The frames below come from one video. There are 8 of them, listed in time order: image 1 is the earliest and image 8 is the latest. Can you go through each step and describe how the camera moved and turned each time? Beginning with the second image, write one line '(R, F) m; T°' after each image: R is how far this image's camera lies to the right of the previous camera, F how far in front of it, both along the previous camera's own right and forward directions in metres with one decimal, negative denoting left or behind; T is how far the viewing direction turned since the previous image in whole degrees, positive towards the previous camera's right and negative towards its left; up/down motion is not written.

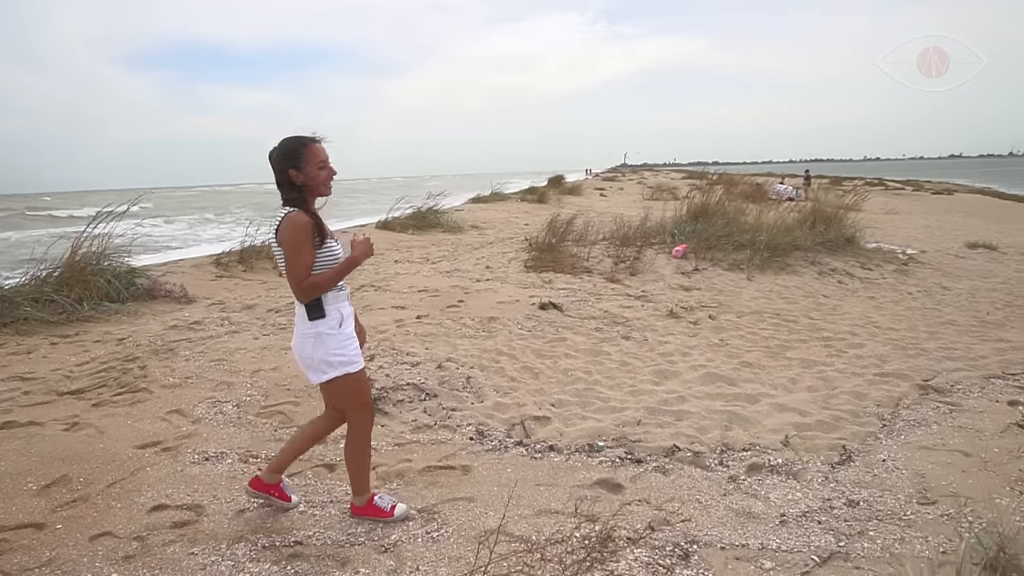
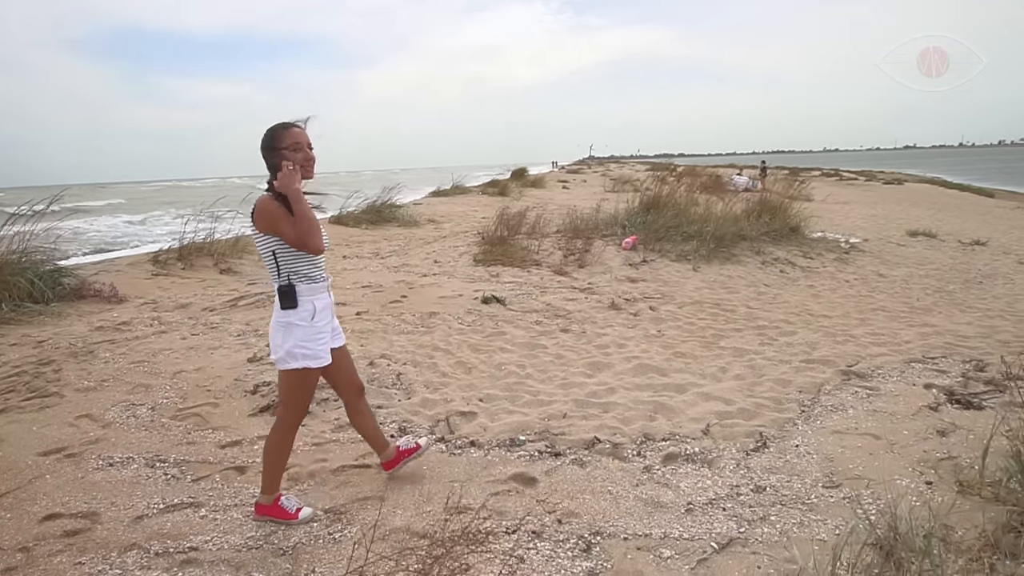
(+0.3, 0.0) m; +3°
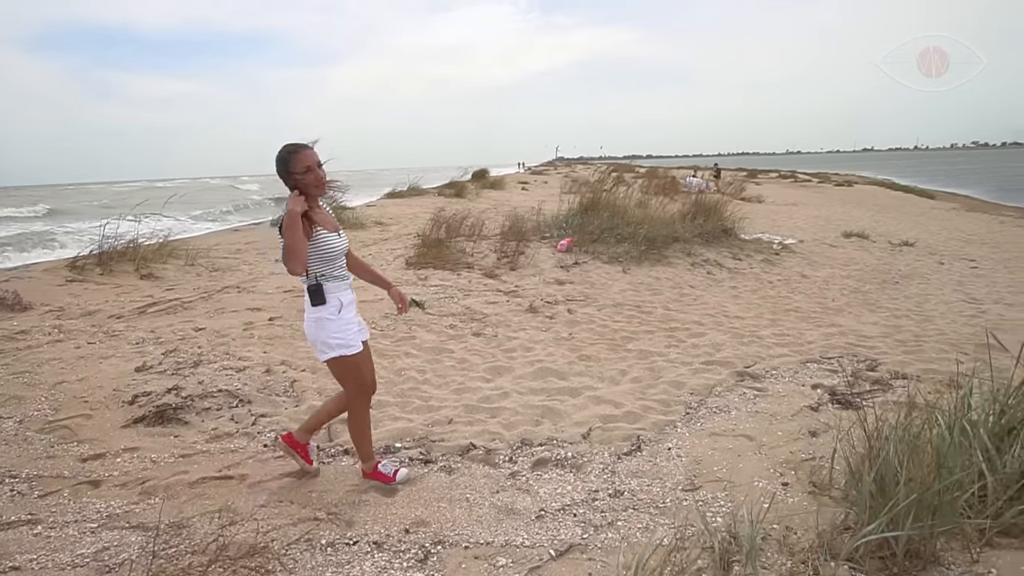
(+0.6, 0.0) m; +3°
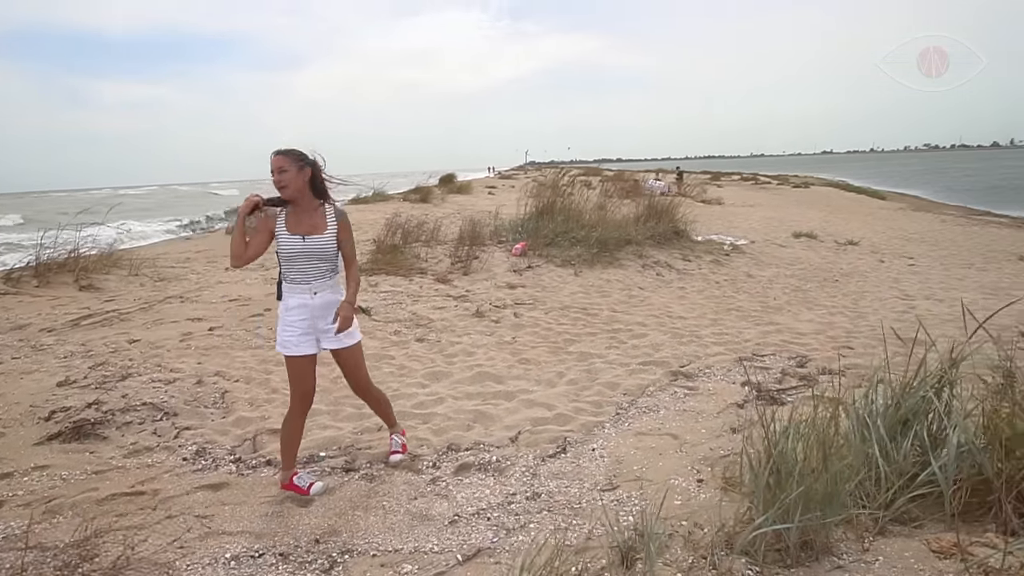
(+0.3, 0.0) m; +3°
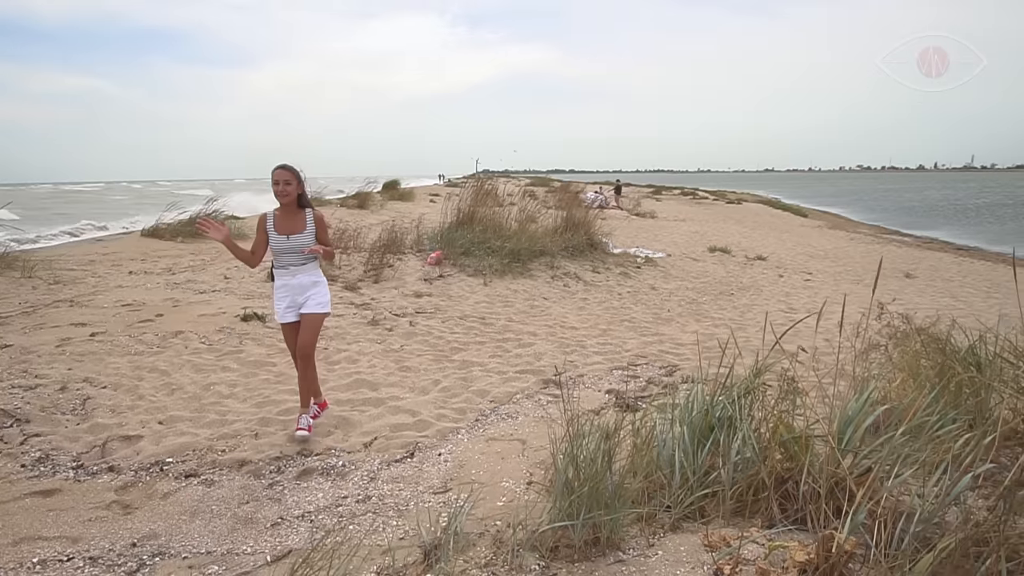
(+0.6, -0.2) m; +4°
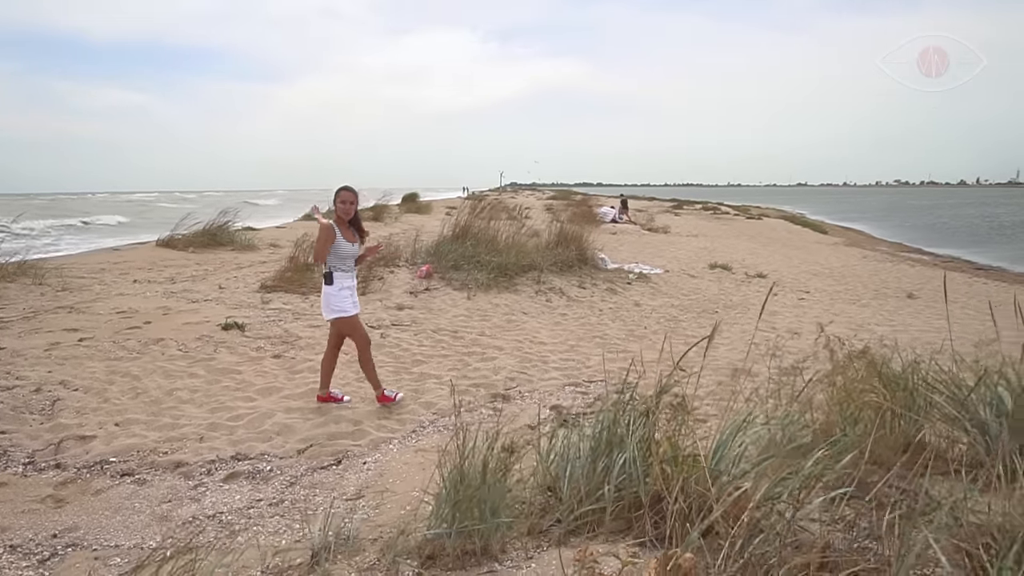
(+0.7, -0.1) m; -3°
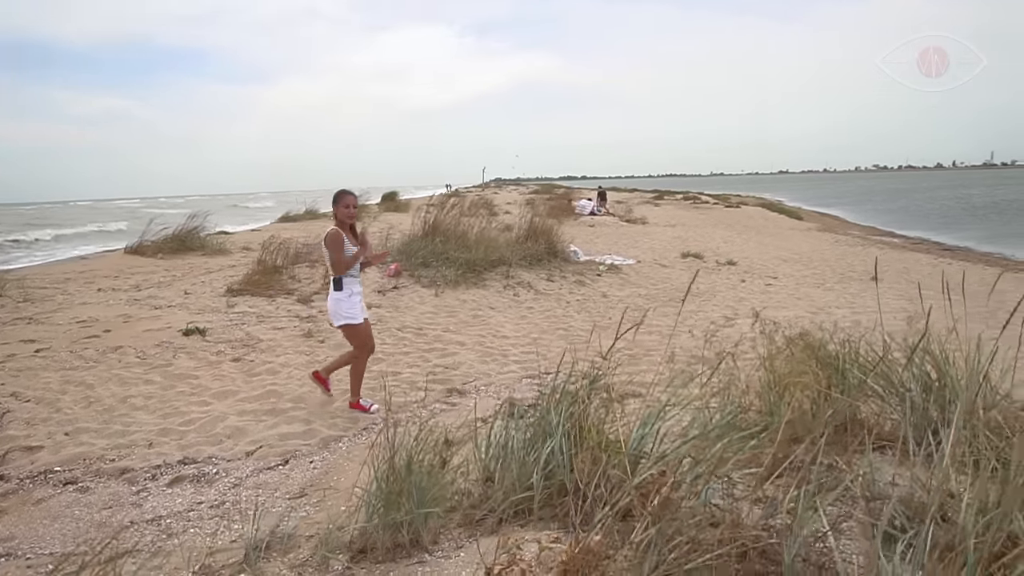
(+0.3, 0.0) m; +1°
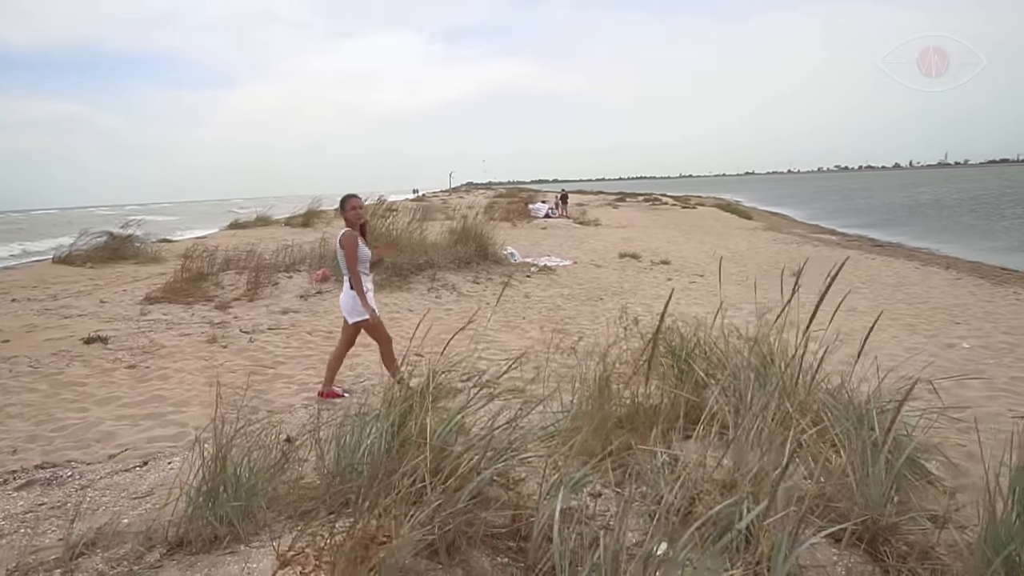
(+0.8, -0.1) m; +2°
